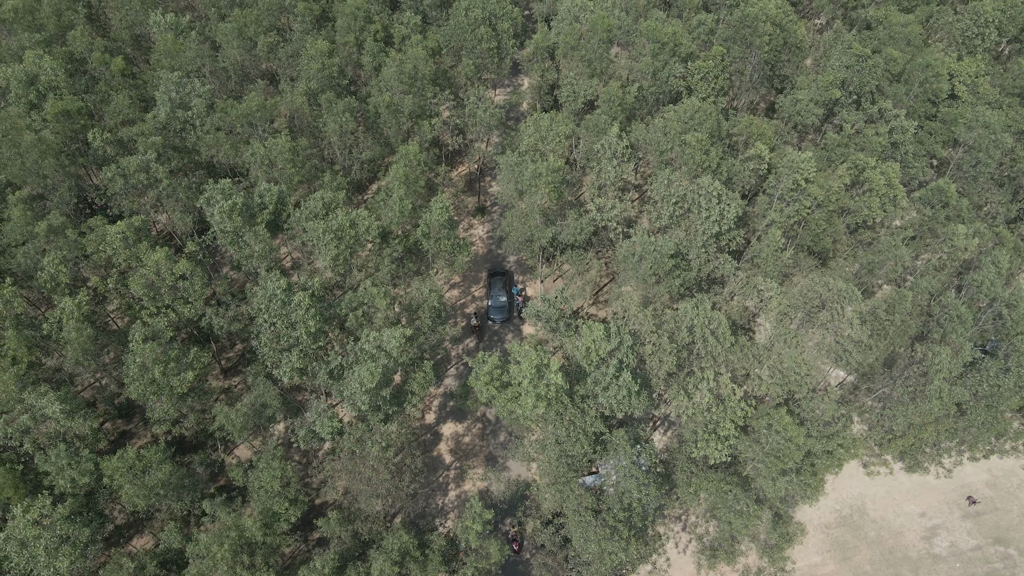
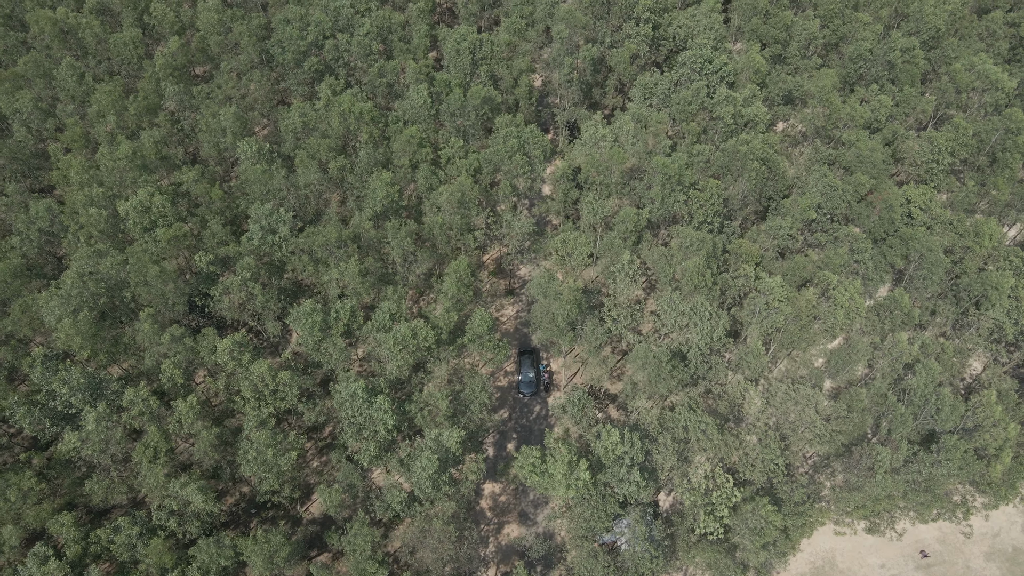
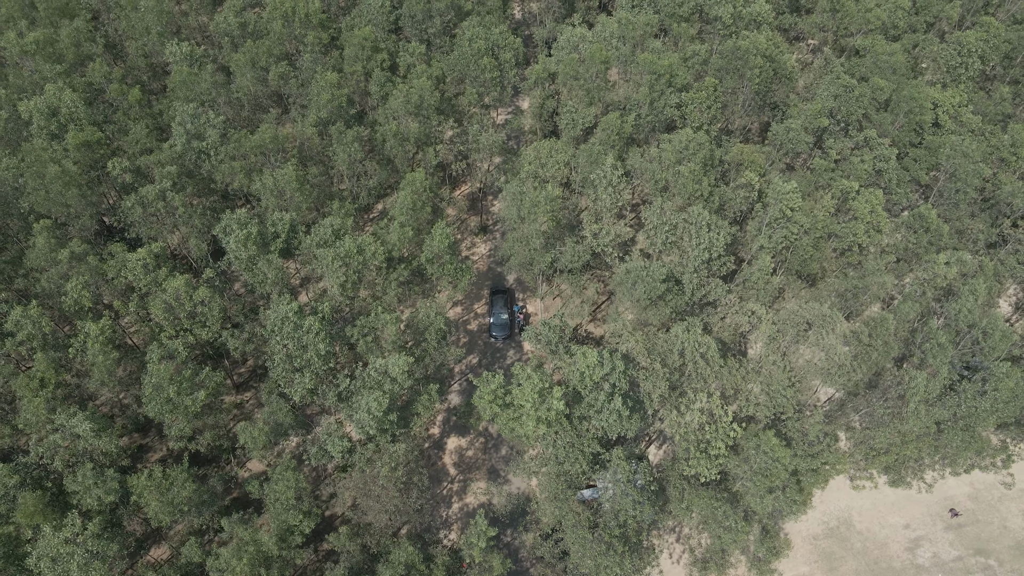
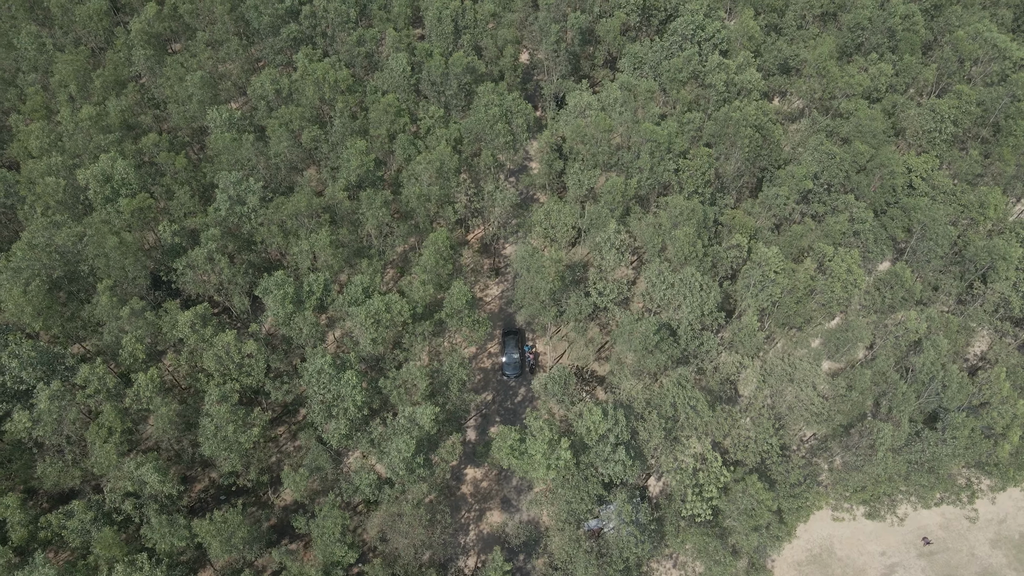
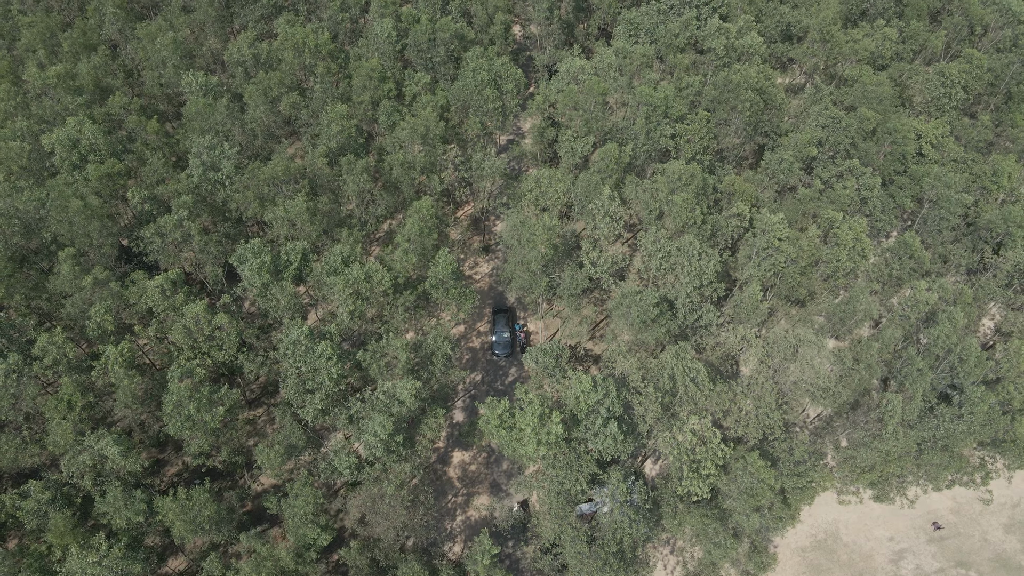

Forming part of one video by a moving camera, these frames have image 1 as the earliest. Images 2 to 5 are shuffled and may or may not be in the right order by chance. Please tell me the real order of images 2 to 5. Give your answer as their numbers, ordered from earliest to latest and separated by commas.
3, 5, 4, 2
